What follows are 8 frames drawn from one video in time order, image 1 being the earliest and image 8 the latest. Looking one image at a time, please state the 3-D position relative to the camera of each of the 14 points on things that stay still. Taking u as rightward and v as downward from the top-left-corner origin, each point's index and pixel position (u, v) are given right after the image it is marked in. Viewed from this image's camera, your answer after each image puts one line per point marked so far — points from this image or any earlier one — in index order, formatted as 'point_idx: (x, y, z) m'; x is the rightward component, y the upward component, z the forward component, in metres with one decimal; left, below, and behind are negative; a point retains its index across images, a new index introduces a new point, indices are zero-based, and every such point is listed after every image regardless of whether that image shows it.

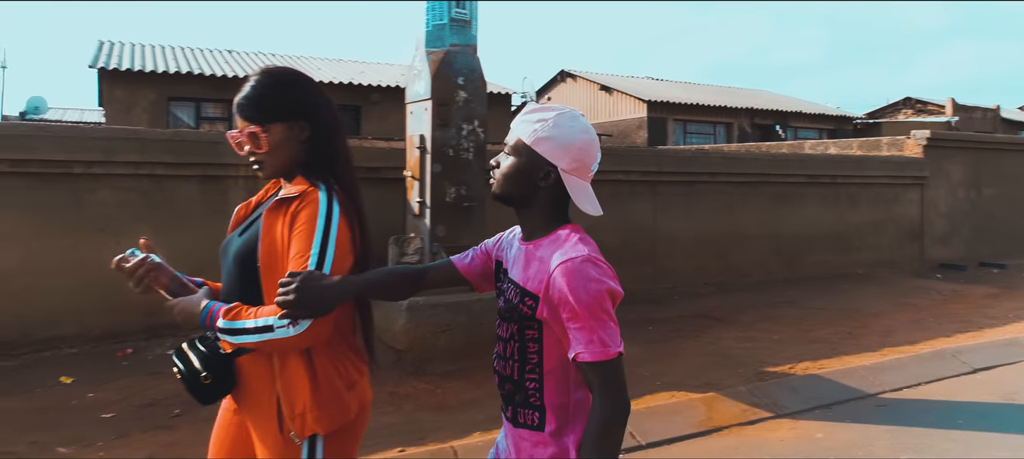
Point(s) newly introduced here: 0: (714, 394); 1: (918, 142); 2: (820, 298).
0: (+1.4, -1.1, +4.8) m
1: (+5.8, +1.2, +10.1) m
2: (+3.5, -0.8, +8.1) m
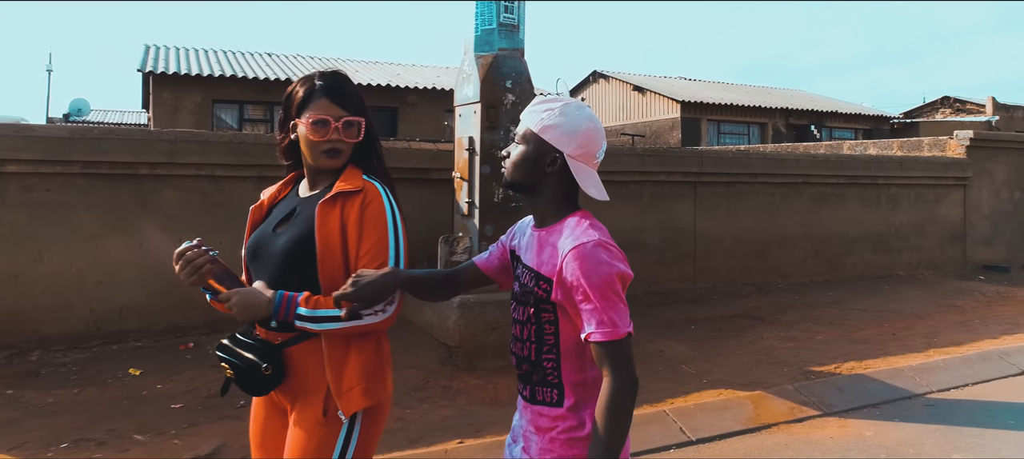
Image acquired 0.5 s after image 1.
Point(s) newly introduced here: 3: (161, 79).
0: (+1.7, -1.1, +4.9) m
1: (+6.3, +1.2, +10.0) m
2: (+4.0, -0.8, +8.1) m
3: (-6.2, +2.7, +12.6) m
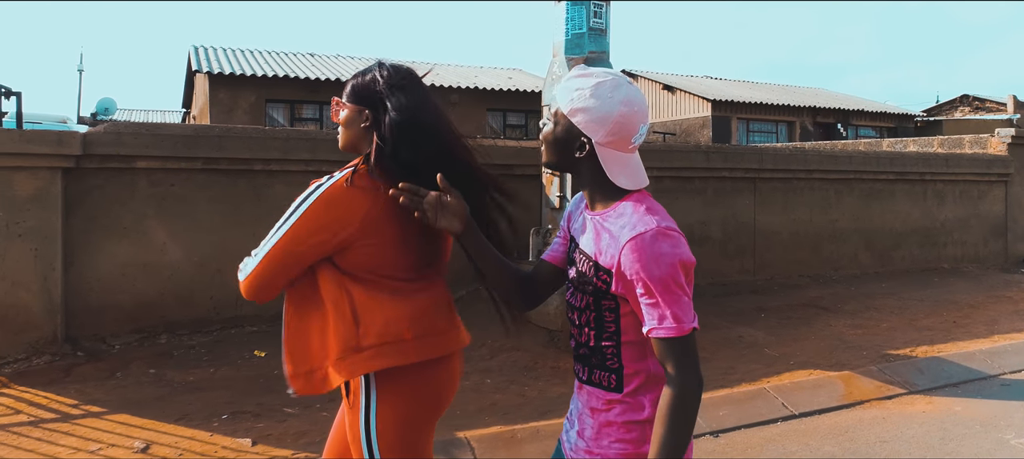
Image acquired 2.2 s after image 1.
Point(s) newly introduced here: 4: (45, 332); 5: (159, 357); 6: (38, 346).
0: (+2.5, -1.1, +5.3) m
1: (+7.1, +1.3, +10.3) m
2: (+4.8, -0.7, +8.4) m
3: (-5.4, +2.7, +13.0) m
4: (-3.5, -0.8, +5.3) m
5: (-2.7, -1.0, +5.5) m
6: (-3.5, -0.9, +5.3) m
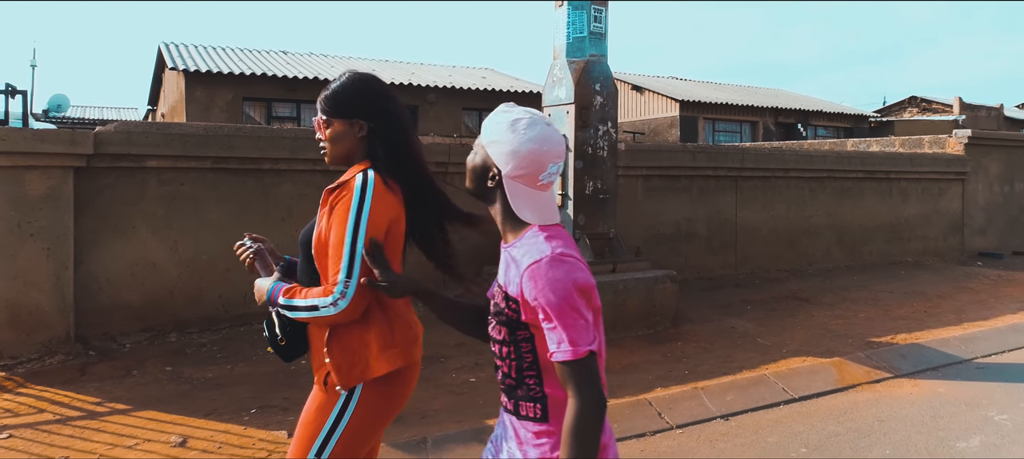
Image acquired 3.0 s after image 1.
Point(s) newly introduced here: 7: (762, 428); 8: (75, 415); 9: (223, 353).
0: (+2.6, -1.0, +5.6) m
1: (+6.9, +1.4, +10.9) m
2: (+4.7, -0.7, +8.9) m
3: (-5.8, +2.8, +12.9) m
4: (-3.4, -0.8, +5.3) m
5: (-2.6, -1.0, +5.5) m
6: (-3.4, -0.9, +5.3) m
7: (+1.6, -1.2, +4.4) m
8: (-2.8, -1.2, +4.5) m
9: (-2.3, -1.0, +5.6) m
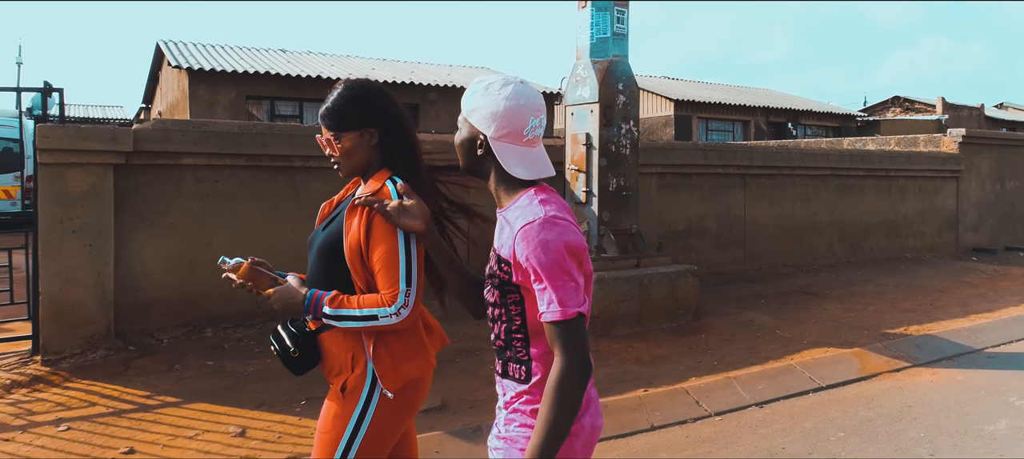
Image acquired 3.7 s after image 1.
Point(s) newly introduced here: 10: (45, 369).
0: (+2.9, -1.0, +5.8) m
1: (+7.0, +1.4, +11.2) m
2: (+4.9, -0.6, +9.2) m
3: (-5.7, +2.8, +12.9) m
4: (-3.1, -0.7, +5.3) m
5: (-2.4, -0.9, +5.6) m
6: (-3.1, -0.8, +5.3) m
7: (+1.9, -1.2, +4.6) m
8: (-2.5, -1.1, +4.6) m
9: (-2.0, -1.0, +5.7) m
10: (-3.4, -1.0, +5.1) m
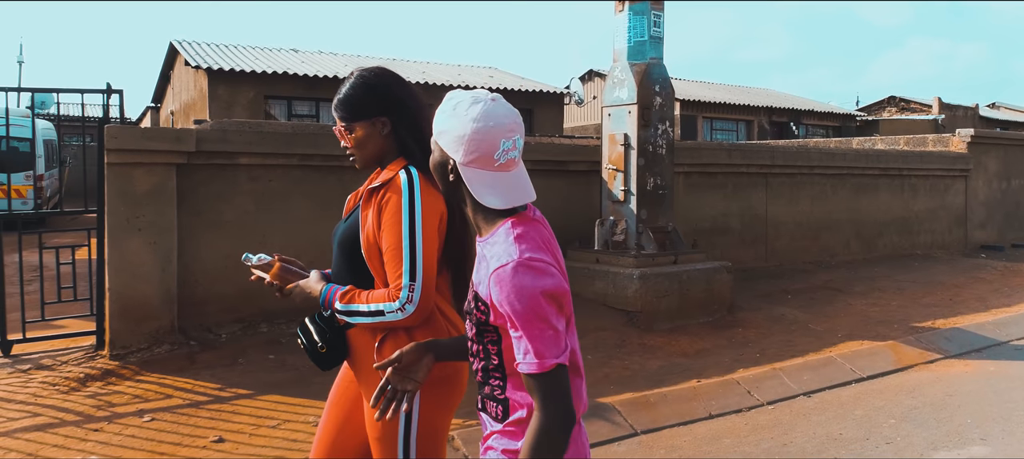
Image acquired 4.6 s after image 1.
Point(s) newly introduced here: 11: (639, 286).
0: (+3.3, -1.0, +6.1) m
1: (+7.3, +1.5, +11.5) m
2: (+5.2, -0.6, +9.4) m
3: (-5.4, +2.8, +13.0) m
4: (-2.7, -0.7, +5.5) m
5: (-2.0, -0.9, +5.7) m
6: (-2.7, -0.8, +5.5) m
7: (+2.3, -1.2, +4.8) m
8: (-2.1, -1.1, +4.7) m
9: (-1.6, -0.9, +5.9) m
10: (-2.9, -1.0, +5.2) m
11: (+1.1, -0.5, +6.2) m
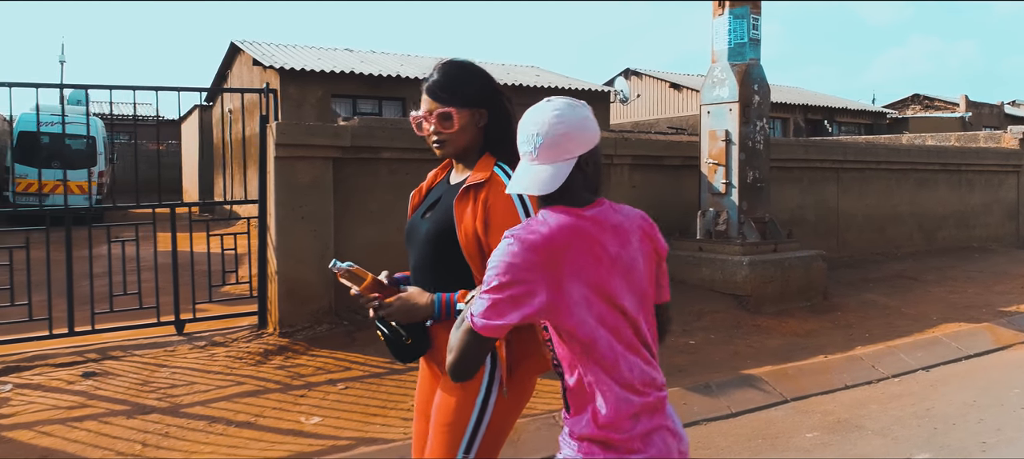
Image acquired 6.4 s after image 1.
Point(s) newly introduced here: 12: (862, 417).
0: (+4.4, -0.9, +6.5) m
1: (+8.5, +1.6, +11.9) m
2: (+6.3, -0.5, +9.8) m
3: (-4.2, +2.9, +13.4) m
4: (-1.6, -0.6, +6.0) m
5: (-0.9, -0.8, +6.2) m
6: (-1.6, -0.7, +5.9) m
7: (+3.4, -1.1, +5.3) m
8: (-1.0, -1.0, +5.2) m
9: (-0.5, -0.8, +6.3) m
10: (-1.8, -0.9, +5.7) m
11: (+2.2, -0.4, +6.7) m
12: (+2.2, -1.2, +4.5) m
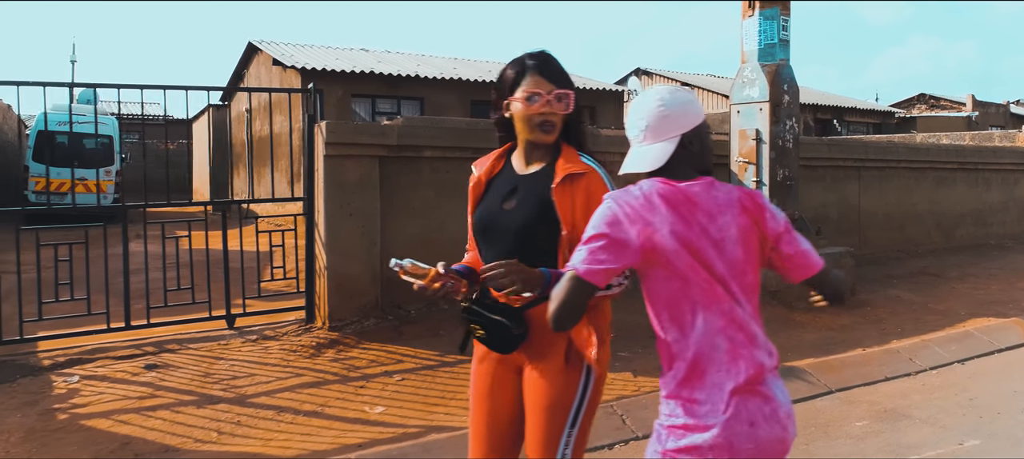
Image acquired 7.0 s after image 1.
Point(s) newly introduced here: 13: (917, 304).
0: (+4.7, -0.8, +6.6) m
1: (+8.8, +1.6, +12.1) m
2: (+6.7, -0.5, +10.0) m
3: (-3.9, +3.0, +13.6) m
4: (-1.2, -0.6, +6.1) m
5: (-0.5, -0.8, +6.3) m
6: (-1.3, -0.7, +6.1) m
7: (+3.8, -1.1, +5.4) m
8: (-0.6, -1.0, +5.4) m
9: (-0.2, -0.8, +6.5) m
10: (-1.5, -0.9, +5.9) m
11: (+2.6, -0.4, +6.8) m
12: (+2.6, -1.2, +4.6) m
13: (+4.2, -0.8, +7.3) m
